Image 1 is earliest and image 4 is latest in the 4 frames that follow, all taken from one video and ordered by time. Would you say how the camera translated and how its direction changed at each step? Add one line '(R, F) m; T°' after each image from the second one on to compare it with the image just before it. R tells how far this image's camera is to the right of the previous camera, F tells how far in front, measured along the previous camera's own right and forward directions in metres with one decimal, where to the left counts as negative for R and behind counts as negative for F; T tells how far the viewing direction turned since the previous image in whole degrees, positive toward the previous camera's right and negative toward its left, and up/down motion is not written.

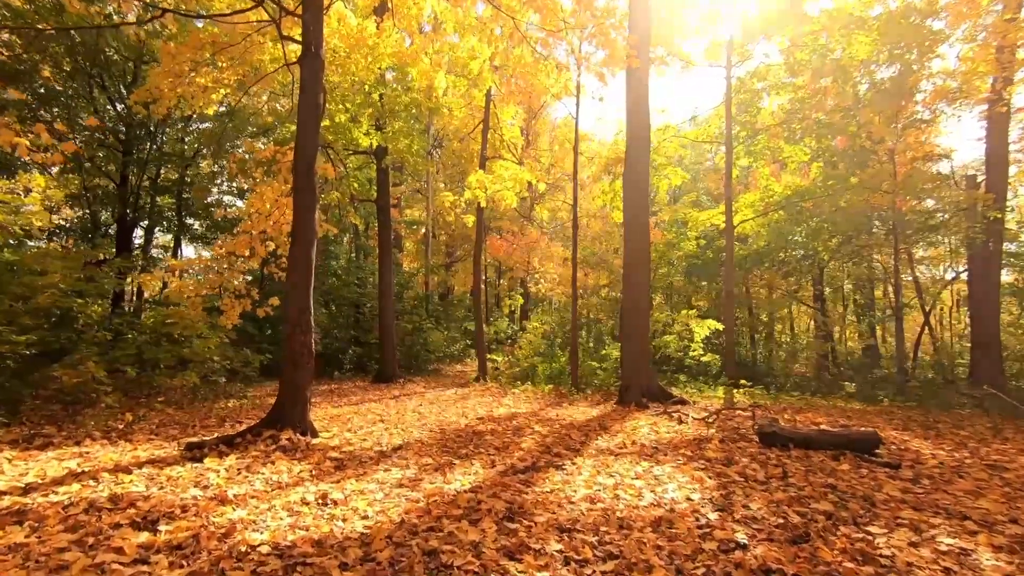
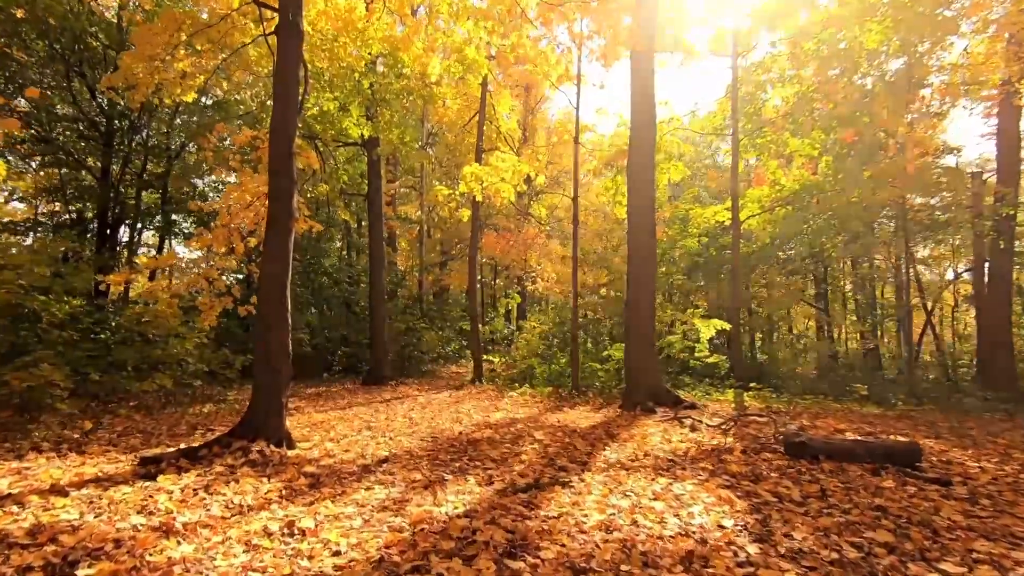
(0.0, +0.5) m; 0°
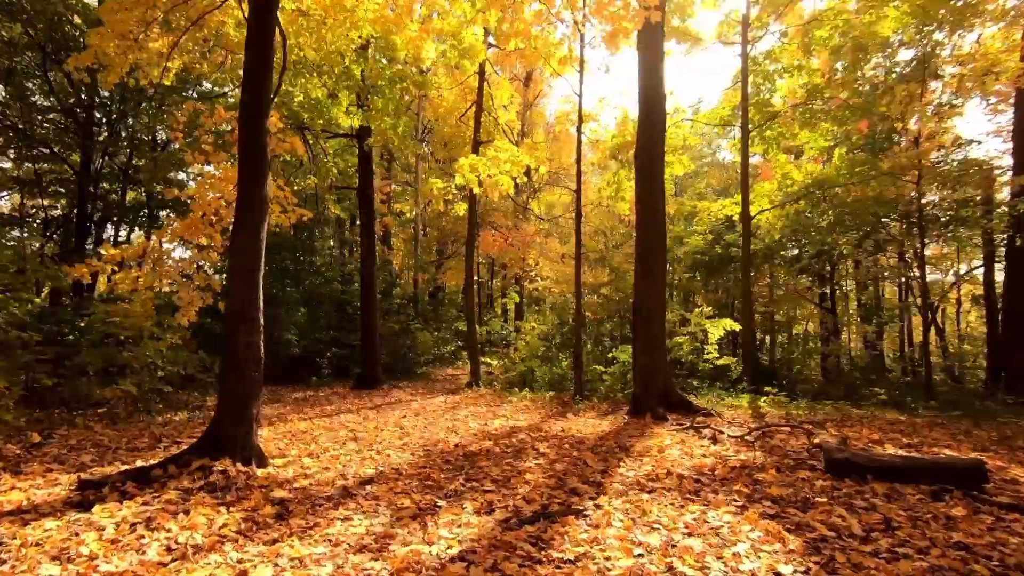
(0.0, +0.6) m; 0°
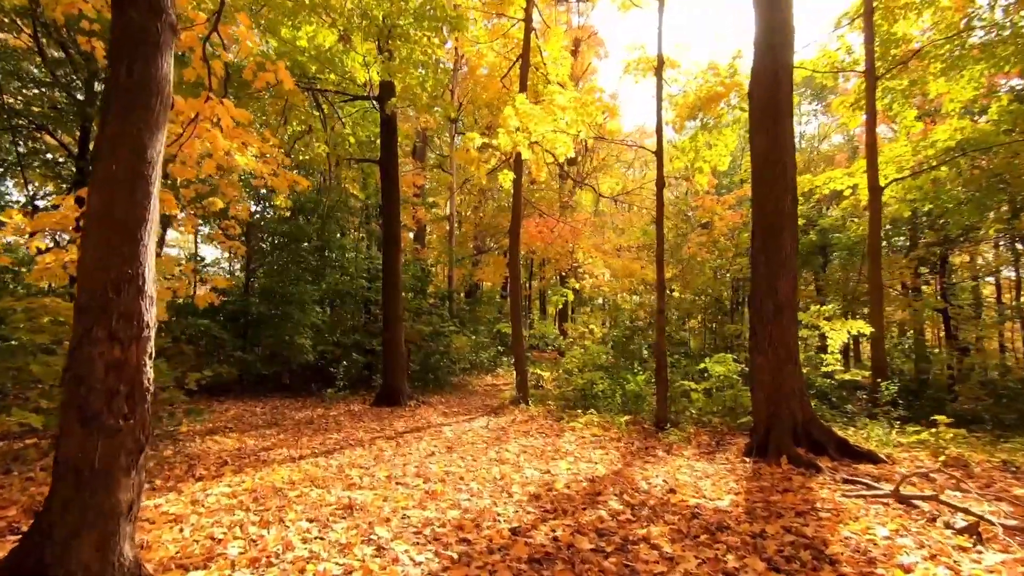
(-0.4, +2.2) m; -4°
